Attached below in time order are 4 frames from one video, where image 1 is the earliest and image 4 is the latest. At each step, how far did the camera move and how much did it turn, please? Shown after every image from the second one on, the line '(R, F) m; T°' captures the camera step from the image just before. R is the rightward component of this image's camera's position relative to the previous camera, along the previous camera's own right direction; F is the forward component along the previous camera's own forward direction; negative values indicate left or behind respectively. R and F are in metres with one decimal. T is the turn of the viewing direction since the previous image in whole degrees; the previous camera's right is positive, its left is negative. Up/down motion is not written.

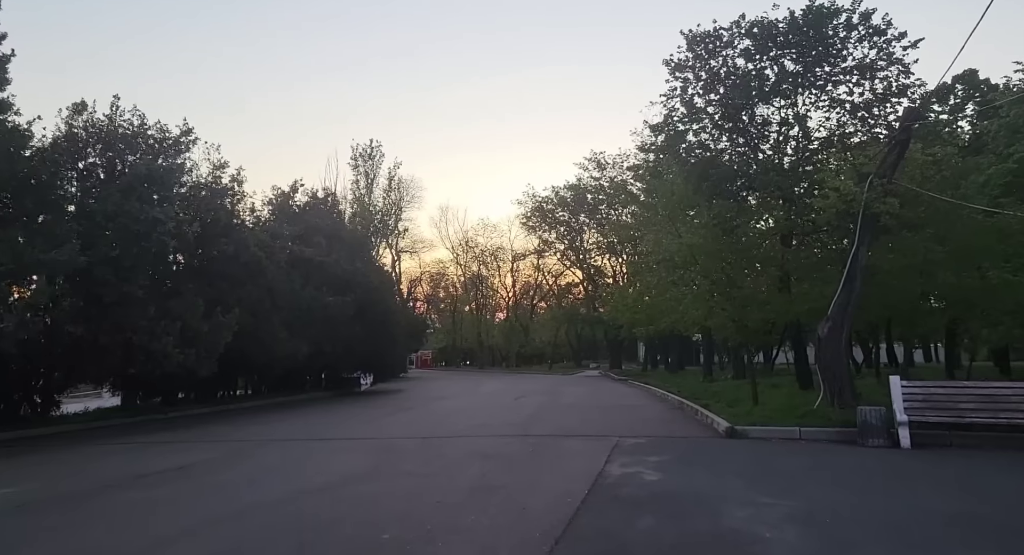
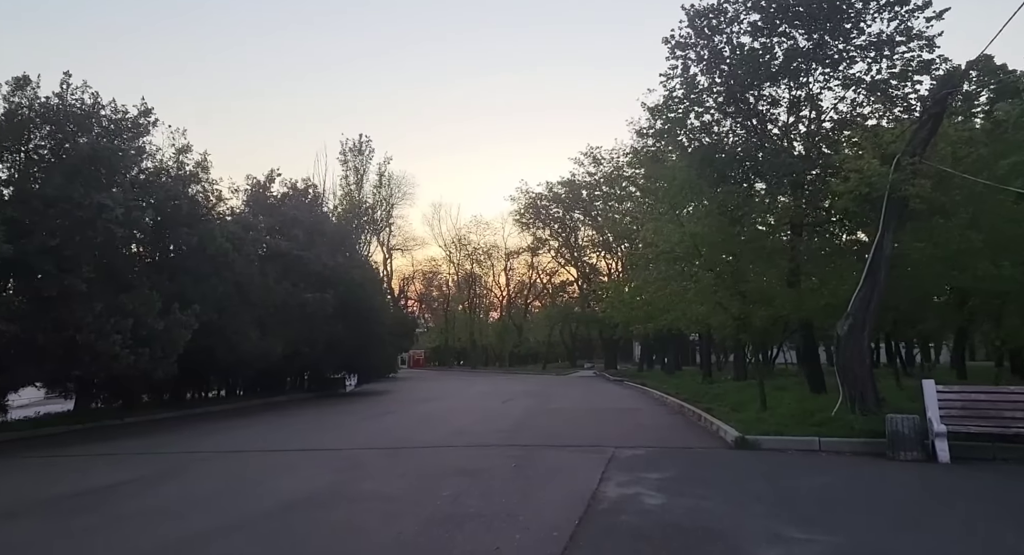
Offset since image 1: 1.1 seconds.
(+0.2, +1.8) m; 0°
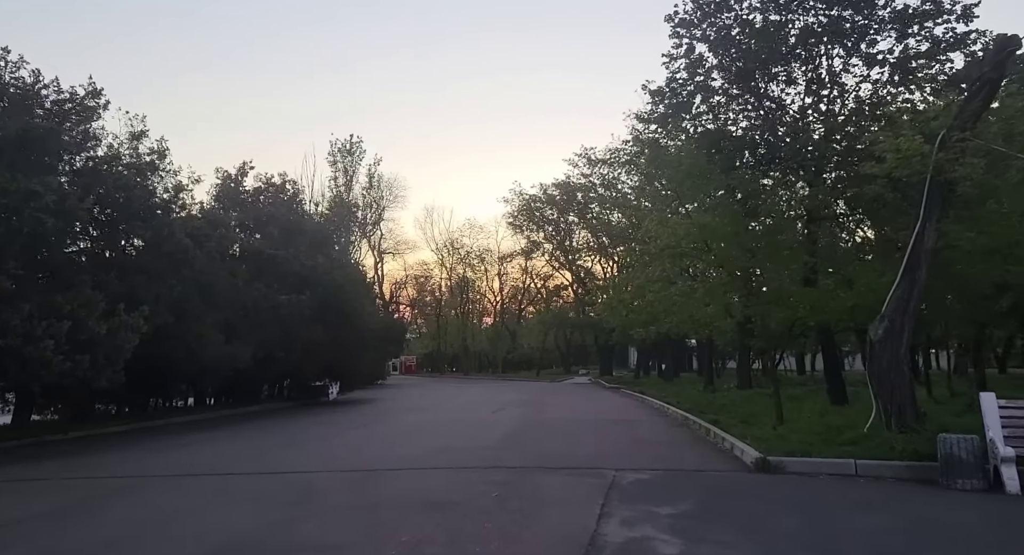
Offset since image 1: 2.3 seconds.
(+0.2, +2.0) m; 0°
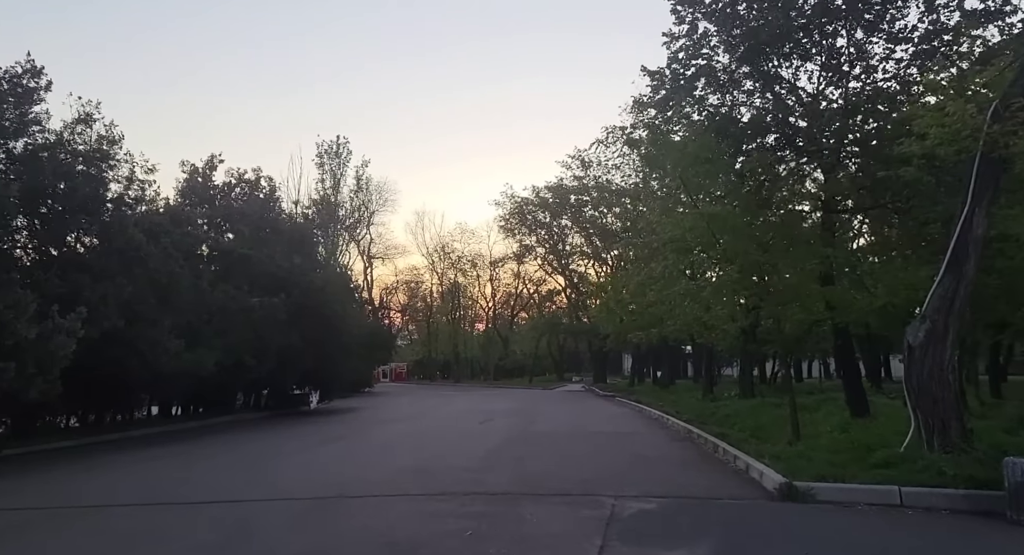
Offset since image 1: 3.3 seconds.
(+0.2, +1.8) m; 0°
